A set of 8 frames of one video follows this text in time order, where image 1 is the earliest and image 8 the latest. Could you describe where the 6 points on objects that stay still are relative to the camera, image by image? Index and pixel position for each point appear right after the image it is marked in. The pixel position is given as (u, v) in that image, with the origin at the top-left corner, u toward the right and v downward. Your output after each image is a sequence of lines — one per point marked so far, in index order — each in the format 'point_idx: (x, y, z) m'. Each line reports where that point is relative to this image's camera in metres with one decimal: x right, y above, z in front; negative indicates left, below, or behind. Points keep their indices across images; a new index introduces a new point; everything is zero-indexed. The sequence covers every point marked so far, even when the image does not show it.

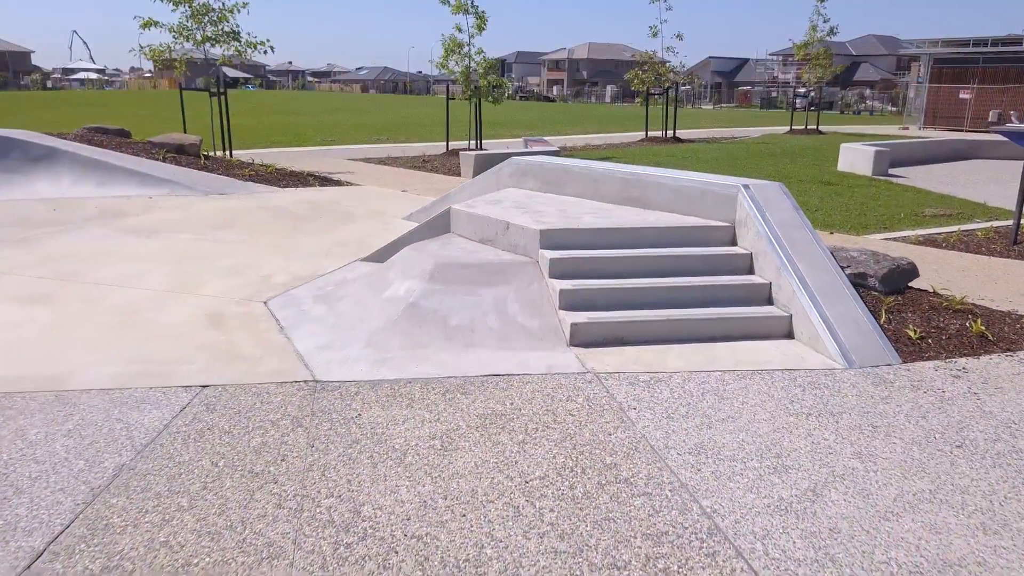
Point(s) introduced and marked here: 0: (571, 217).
0: (+0.6, +0.7, +8.1) m
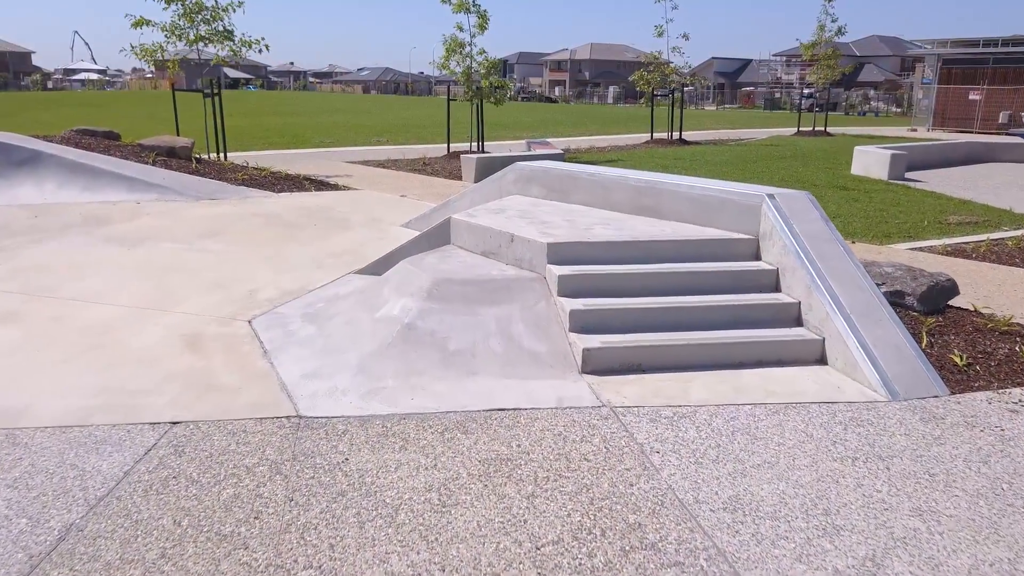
0: (+0.6, +0.5, +7.5) m
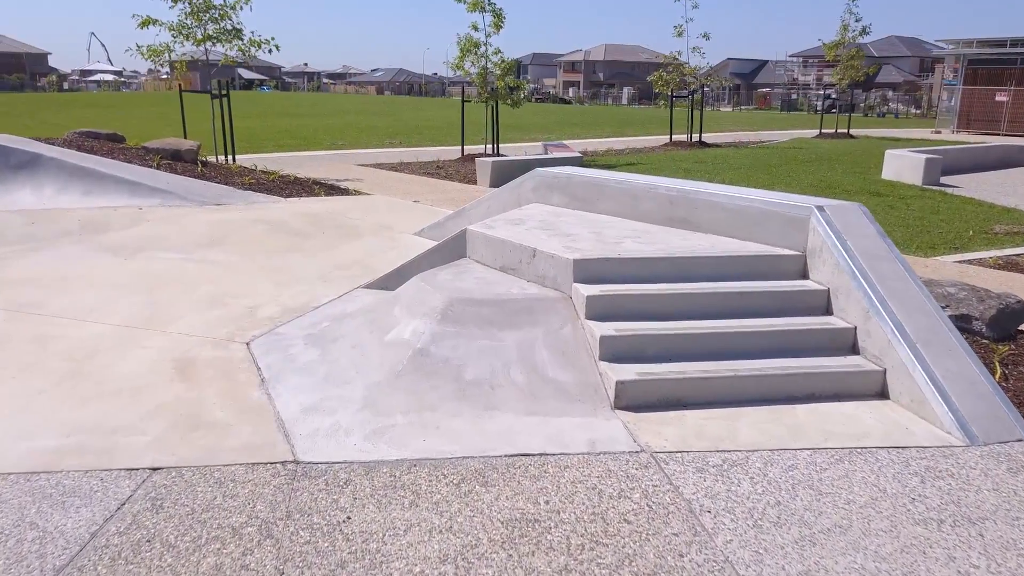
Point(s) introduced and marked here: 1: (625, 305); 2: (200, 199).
0: (+0.8, +0.4, +6.9) m
1: (+0.8, -0.1, +6.0) m
2: (-5.2, +1.5, +13.5) m
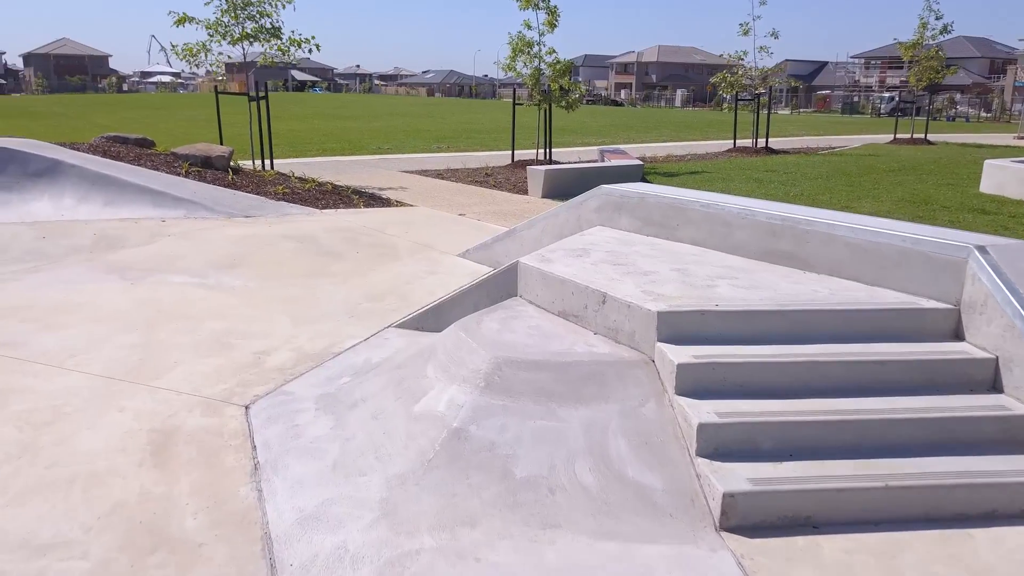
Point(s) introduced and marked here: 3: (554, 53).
0: (+1.3, 0.0, +5.5) m
1: (+1.2, -0.5, +4.5) m
2: (-4.3, +1.2, +12.4) m
3: (+1.0, +5.5, +19.2) m
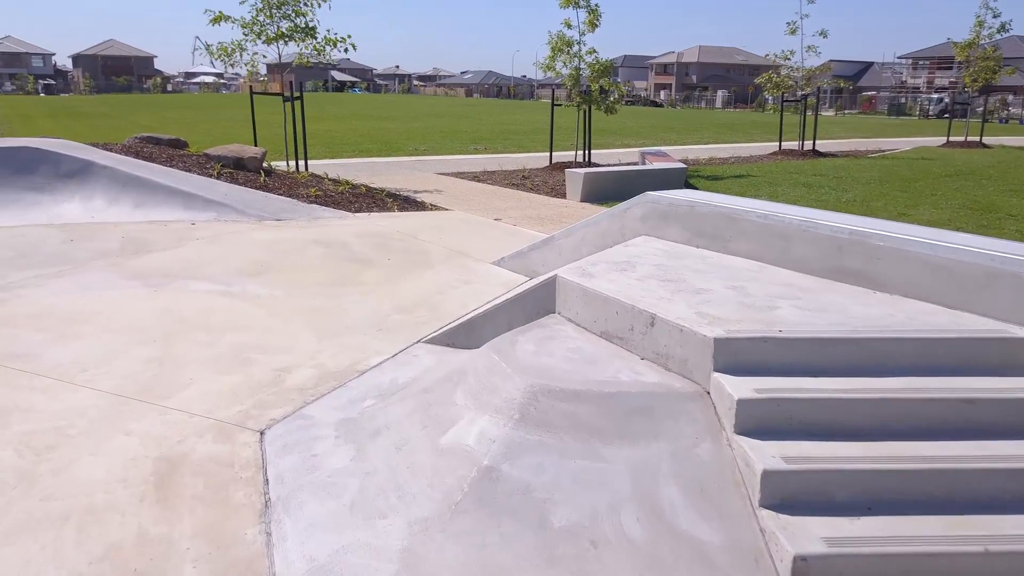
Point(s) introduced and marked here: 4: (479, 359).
0: (+1.5, -0.1, +4.9) m
1: (+1.4, -0.6, +4.0) m
2: (-3.8, +1.1, +12.1) m
3: (+1.9, +5.4, +18.6) m
4: (-0.2, -0.5, +5.2) m
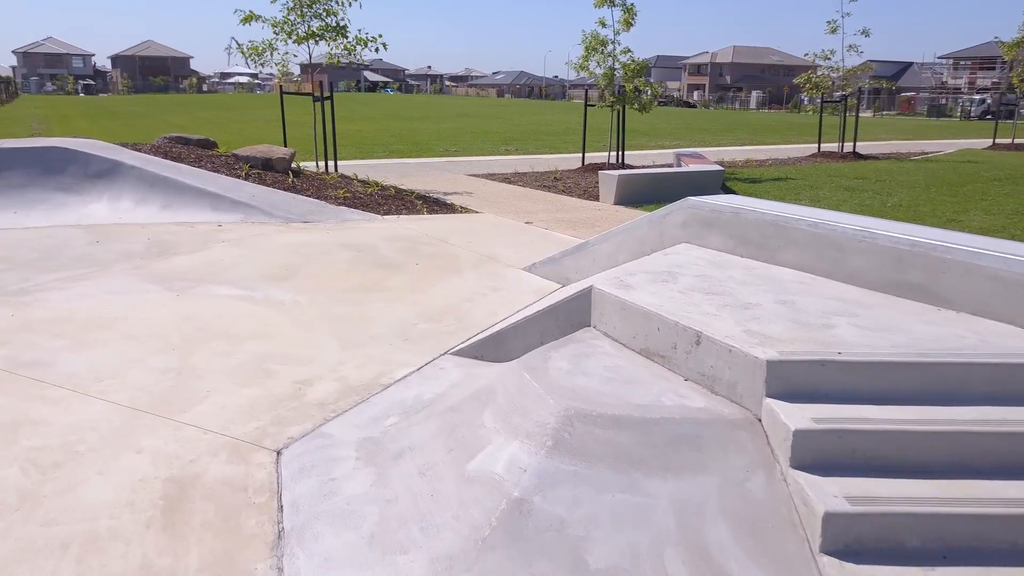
0: (+1.7, -0.2, +4.5) m
1: (+1.5, -0.7, +3.6) m
2: (-3.3, +1.1, +11.9) m
3: (+2.6, +5.3, +18.2) m
4: (0.0, -0.5, +4.9) m
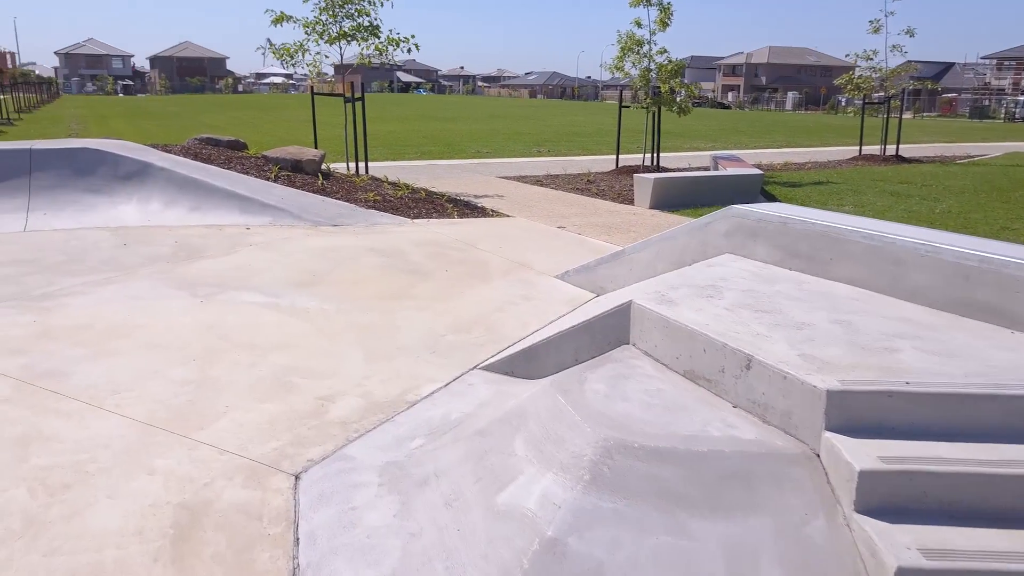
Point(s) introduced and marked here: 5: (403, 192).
0: (+1.8, -0.3, +4.2) m
1: (+1.7, -0.8, +3.3) m
2: (-2.8, +1.0, +11.7) m
3: (+3.4, +5.1, +17.8) m
4: (+0.2, -0.6, +4.6) m
5: (-1.8, +1.6, +13.6) m
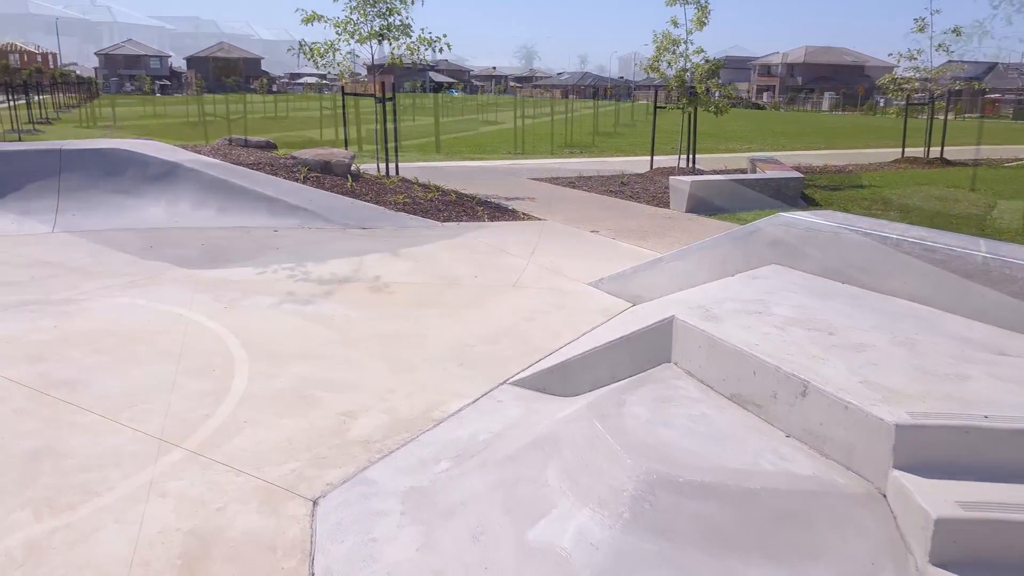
0: (+2.0, -0.4, +3.8) m
1: (+1.8, -0.9, +2.9) m
2: (-2.4, +1.0, +11.5) m
3: (+4.1, +5.0, +17.4) m
4: (+0.3, -0.7, +4.2) m
5: (-1.3, +1.5, +13.4) m
